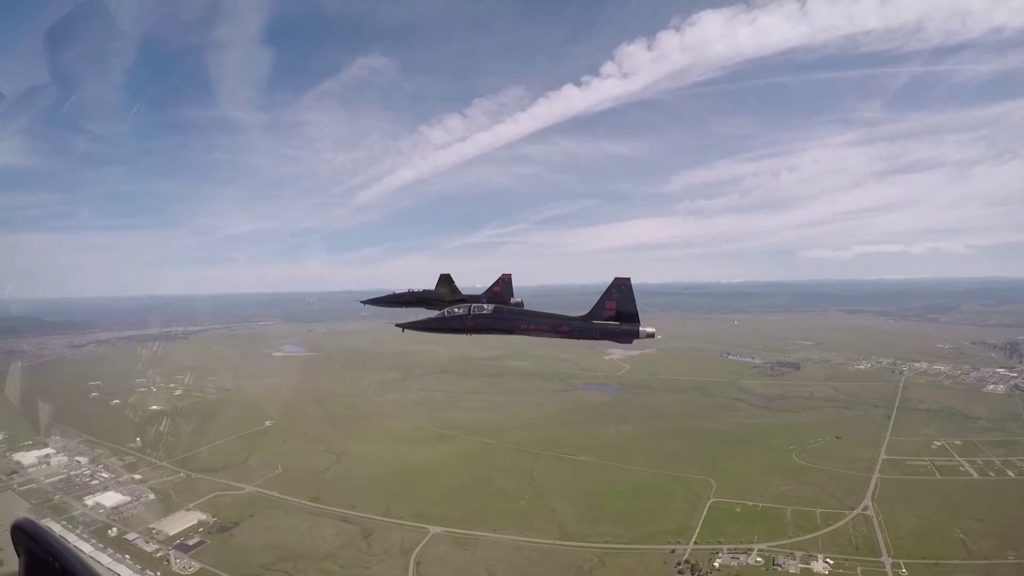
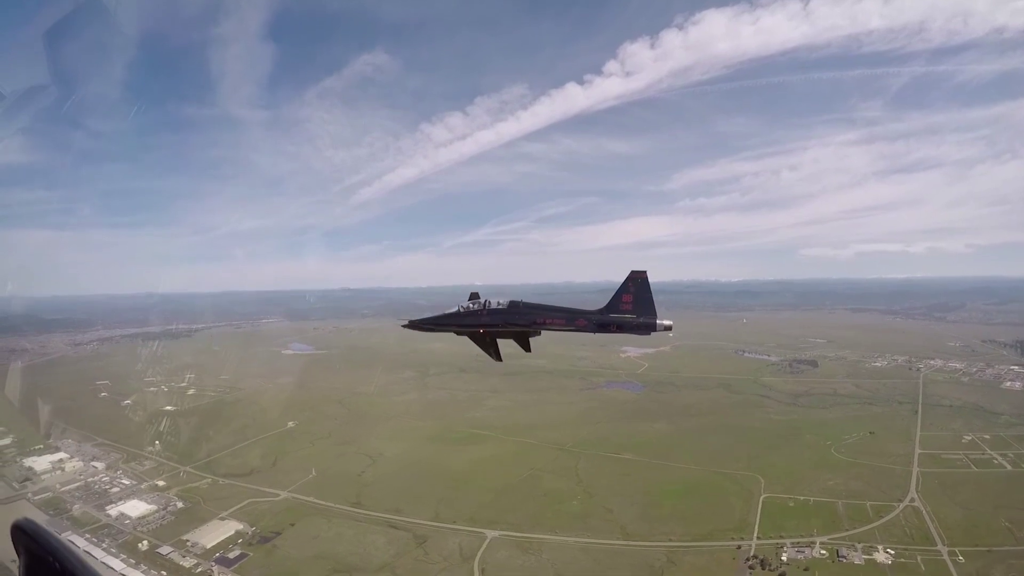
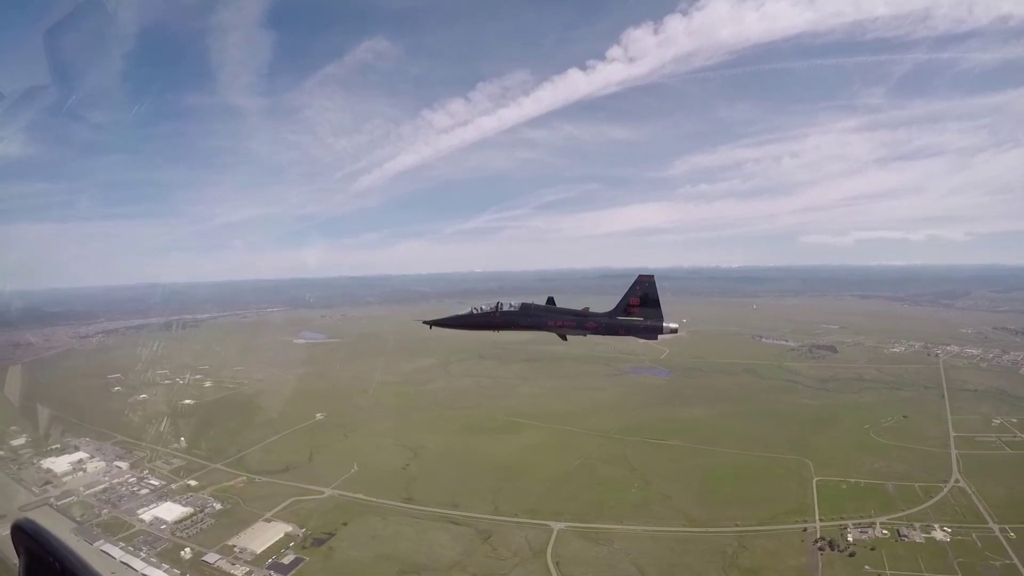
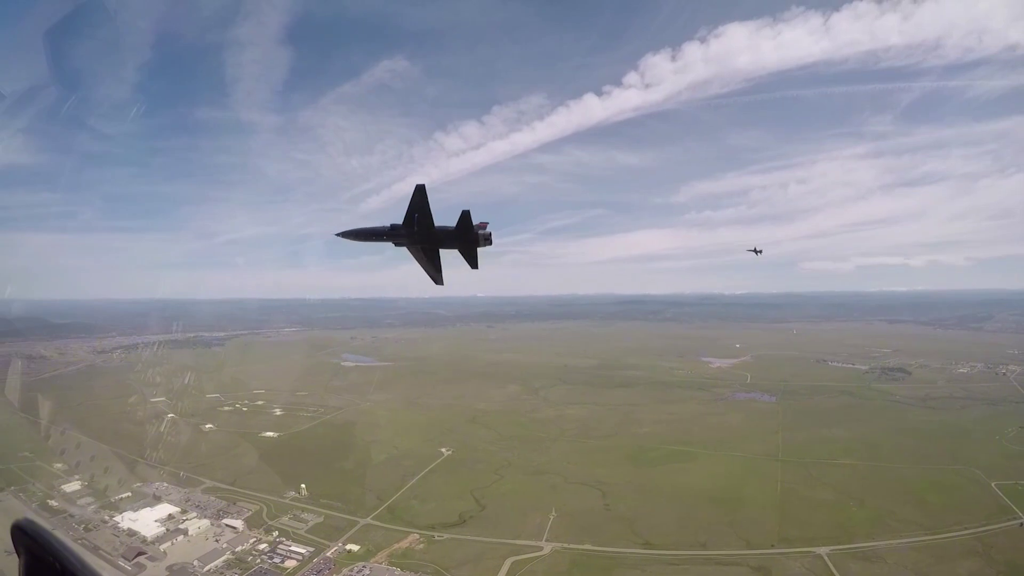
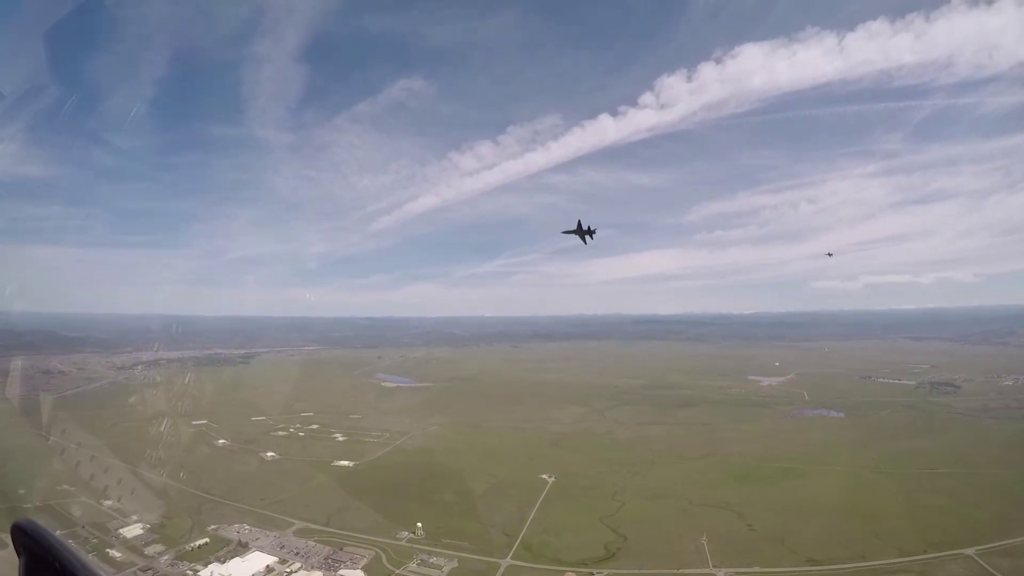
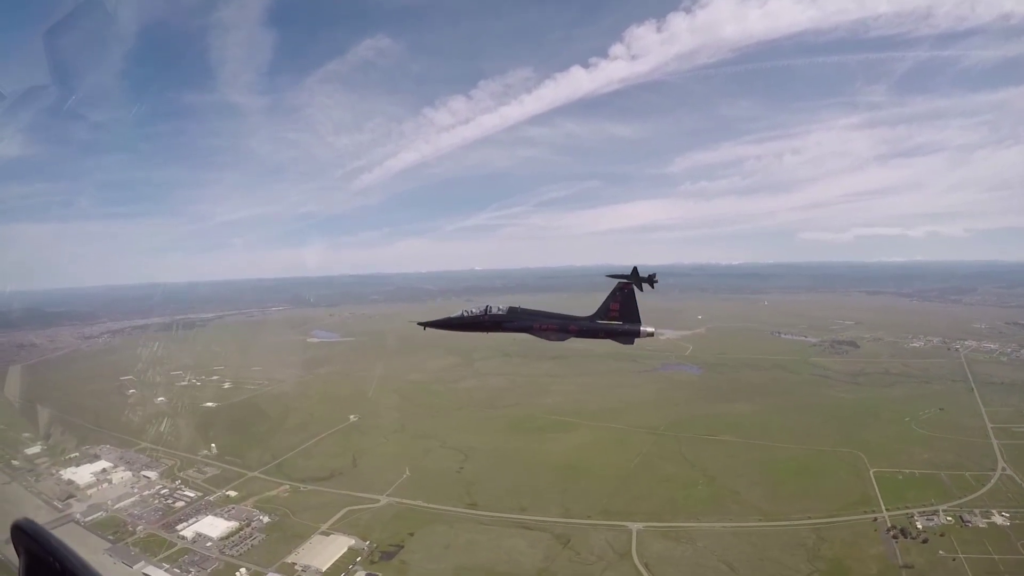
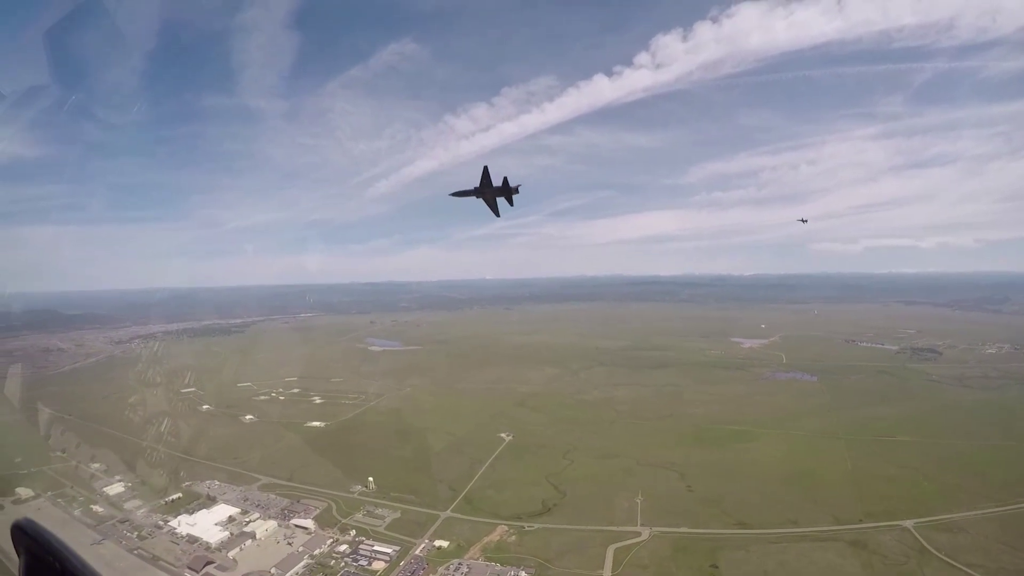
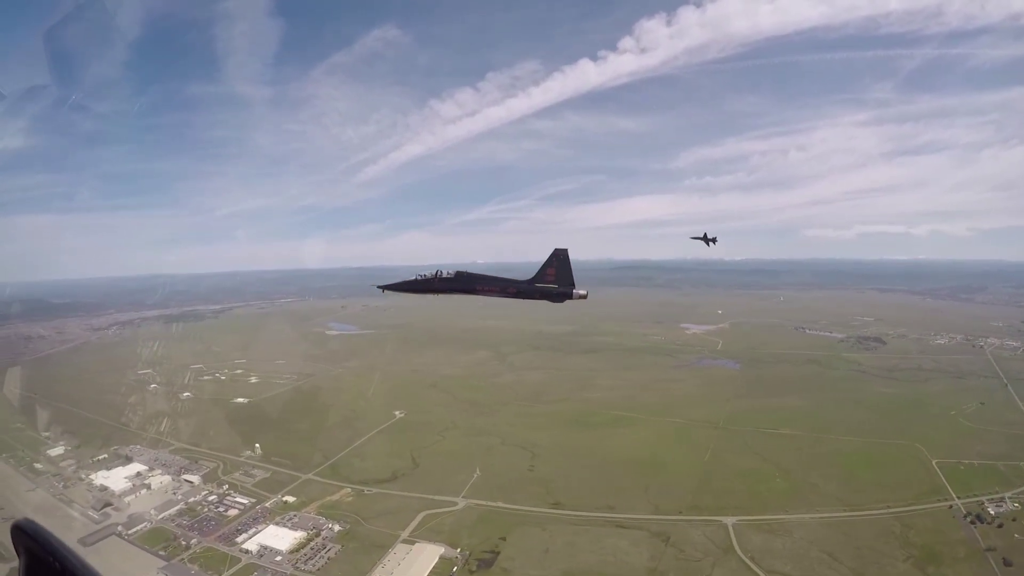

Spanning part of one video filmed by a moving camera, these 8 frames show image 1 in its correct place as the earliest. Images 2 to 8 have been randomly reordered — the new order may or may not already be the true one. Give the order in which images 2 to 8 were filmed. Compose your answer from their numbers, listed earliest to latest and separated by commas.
2, 3, 6, 8, 4, 7, 5
